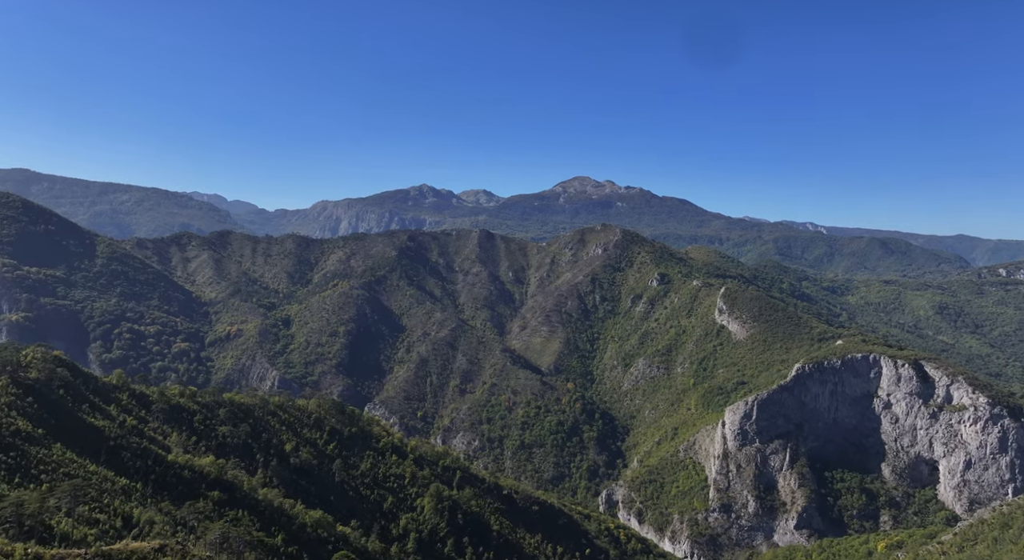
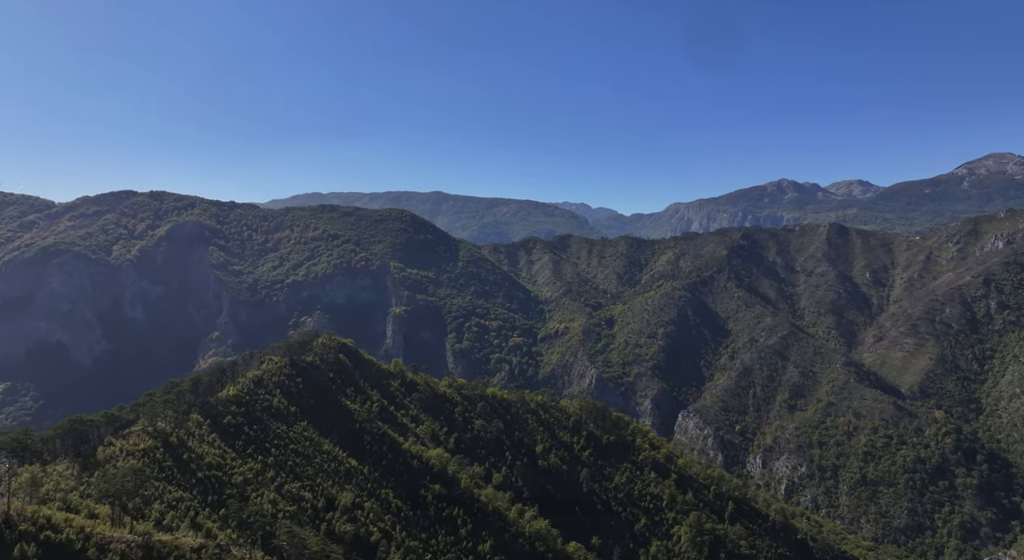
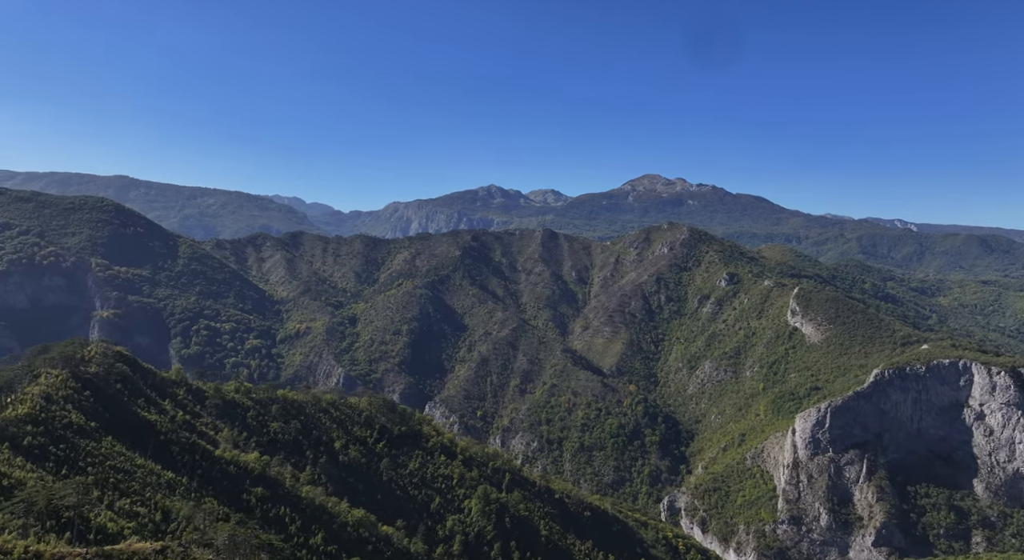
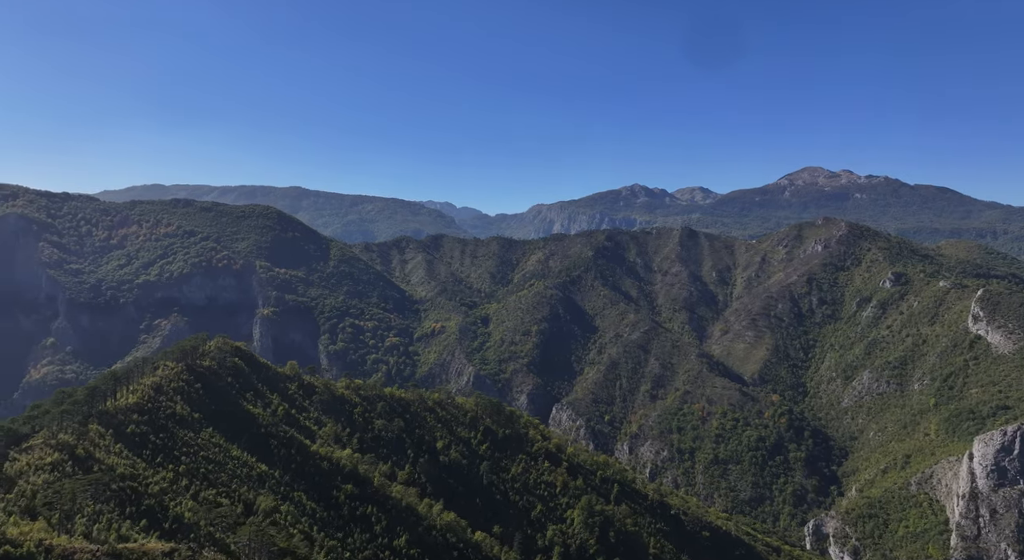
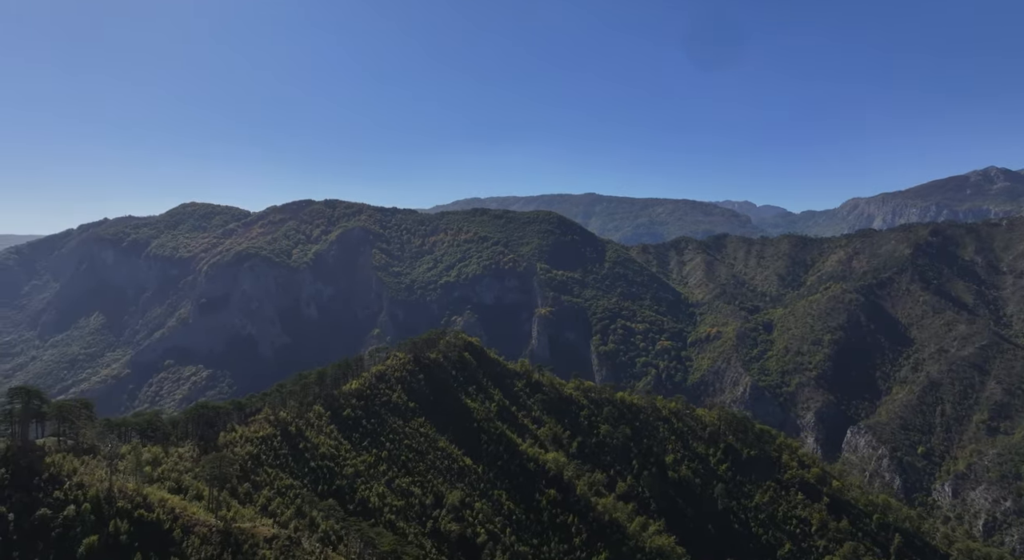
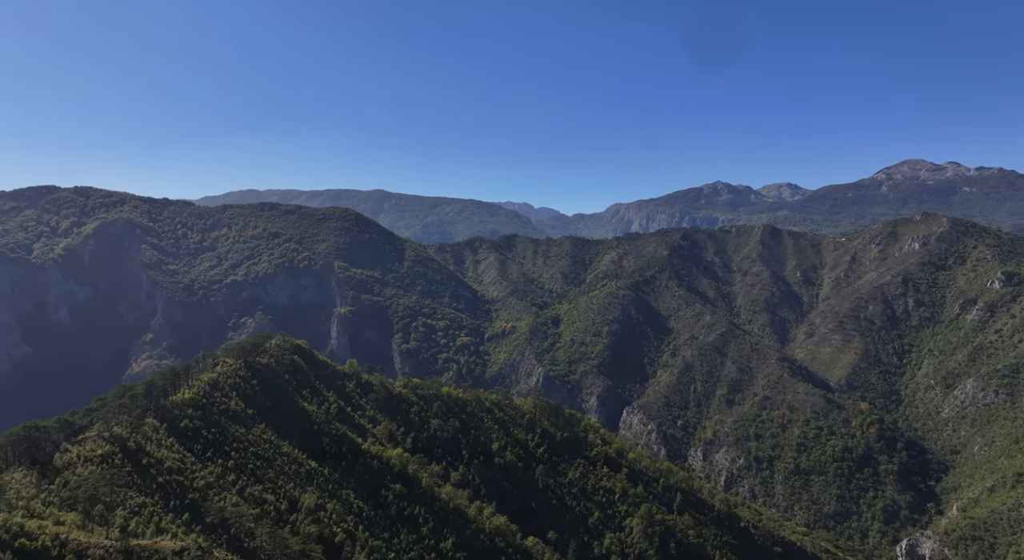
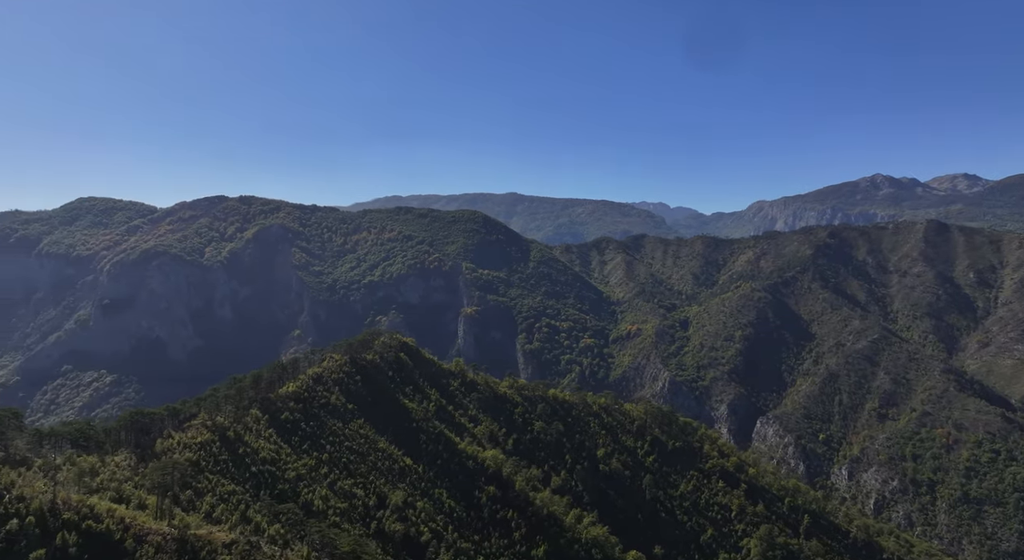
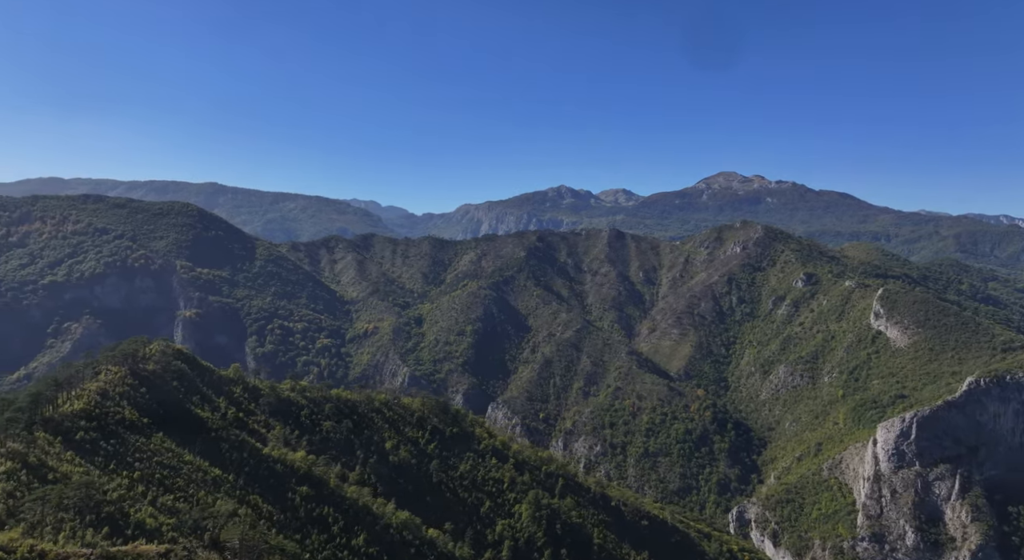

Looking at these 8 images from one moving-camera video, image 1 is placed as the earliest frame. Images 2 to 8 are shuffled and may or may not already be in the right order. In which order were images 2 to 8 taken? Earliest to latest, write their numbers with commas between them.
3, 8, 4, 6, 2, 7, 5
